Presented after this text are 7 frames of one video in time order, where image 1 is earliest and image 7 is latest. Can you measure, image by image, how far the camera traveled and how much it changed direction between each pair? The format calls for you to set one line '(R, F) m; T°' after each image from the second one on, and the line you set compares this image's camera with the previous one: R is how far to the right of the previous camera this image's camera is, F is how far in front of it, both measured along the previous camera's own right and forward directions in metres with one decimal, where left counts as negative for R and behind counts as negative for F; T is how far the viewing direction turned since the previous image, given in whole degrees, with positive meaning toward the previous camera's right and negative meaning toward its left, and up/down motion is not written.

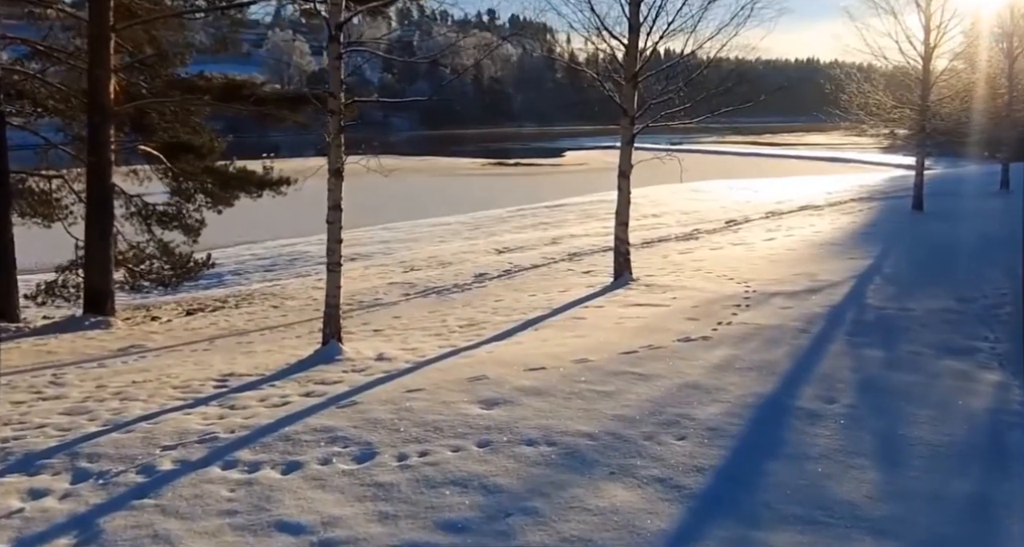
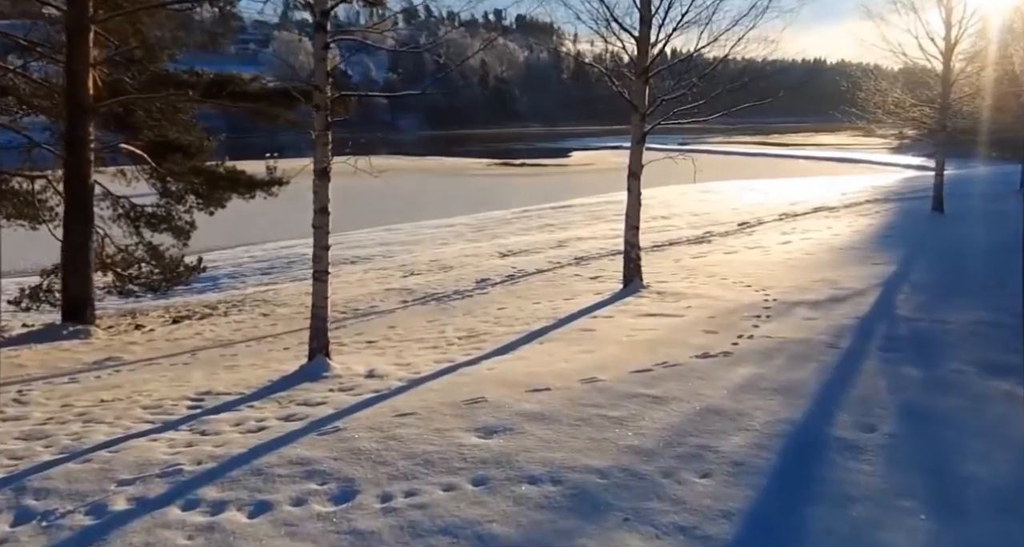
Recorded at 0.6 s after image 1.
(0.0, +0.6) m; 0°
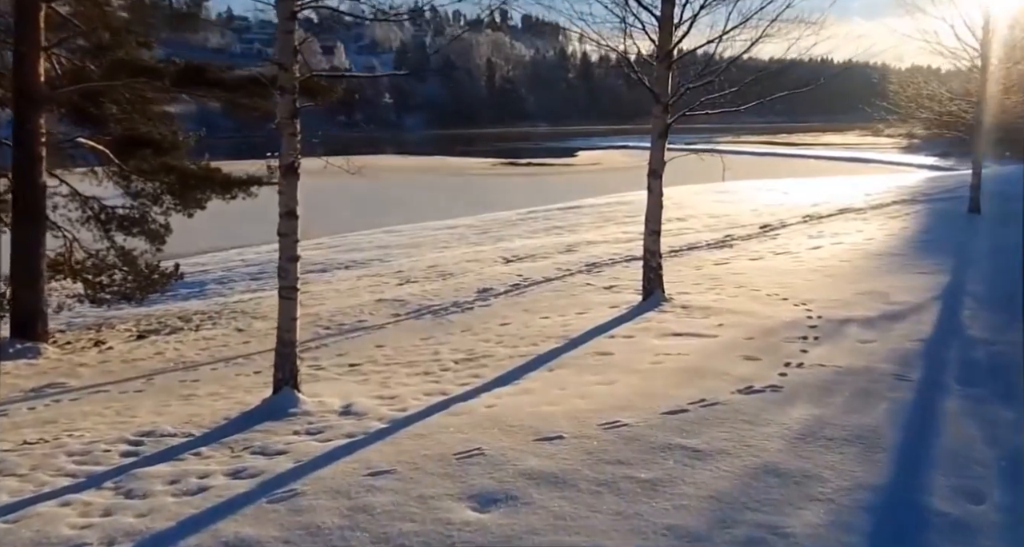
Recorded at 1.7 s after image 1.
(0.0, +1.2) m; 0°
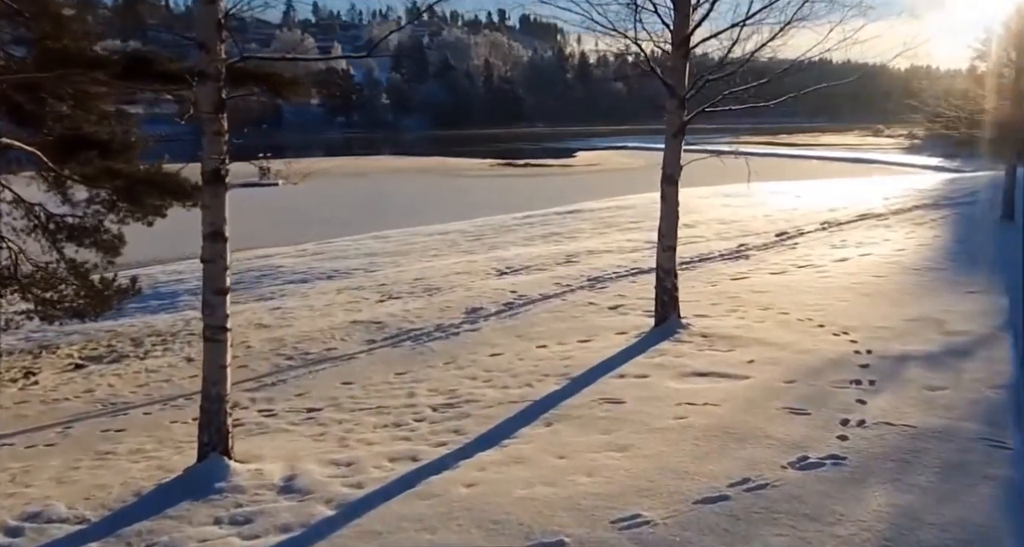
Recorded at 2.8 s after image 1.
(+0.1, +1.3) m; 0°
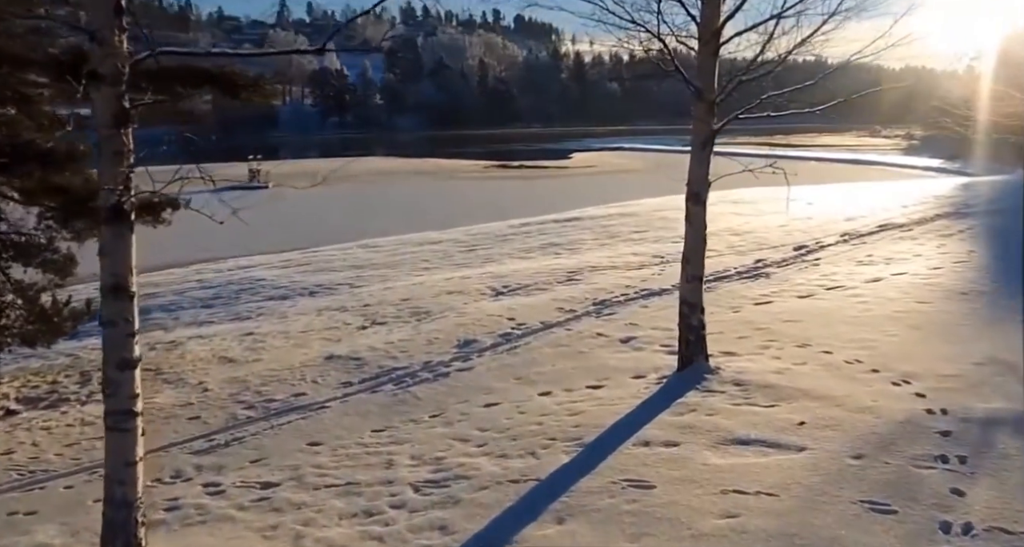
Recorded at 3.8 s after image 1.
(0.0, +1.2) m; 0°
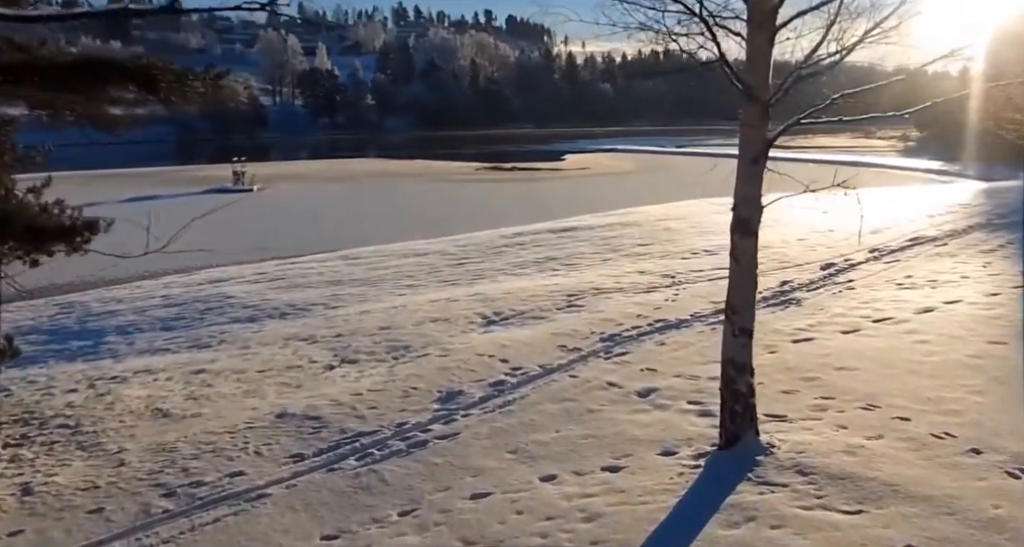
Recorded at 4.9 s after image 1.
(0.0, +1.5) m; +1°
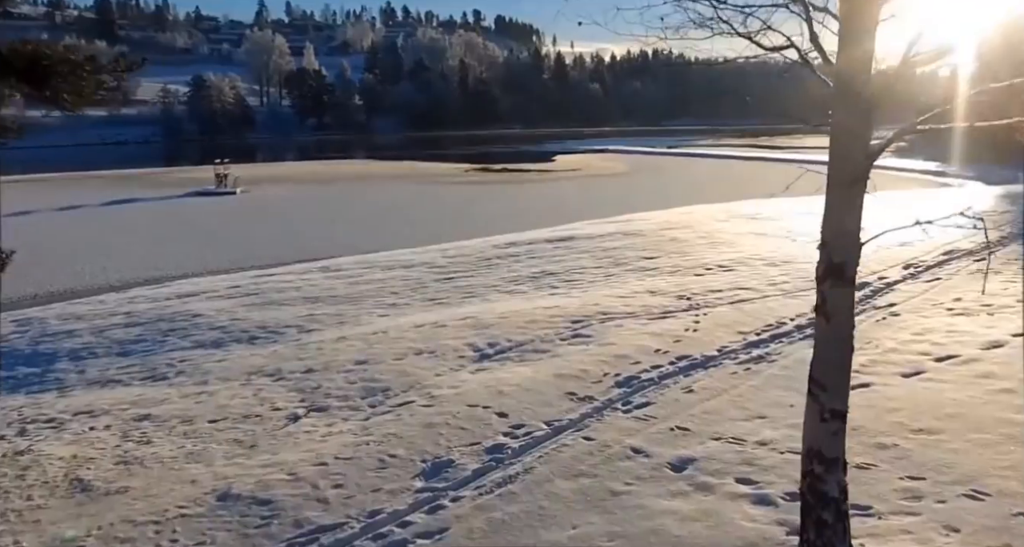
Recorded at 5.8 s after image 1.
(-0.1, +1.4) m; +1°
